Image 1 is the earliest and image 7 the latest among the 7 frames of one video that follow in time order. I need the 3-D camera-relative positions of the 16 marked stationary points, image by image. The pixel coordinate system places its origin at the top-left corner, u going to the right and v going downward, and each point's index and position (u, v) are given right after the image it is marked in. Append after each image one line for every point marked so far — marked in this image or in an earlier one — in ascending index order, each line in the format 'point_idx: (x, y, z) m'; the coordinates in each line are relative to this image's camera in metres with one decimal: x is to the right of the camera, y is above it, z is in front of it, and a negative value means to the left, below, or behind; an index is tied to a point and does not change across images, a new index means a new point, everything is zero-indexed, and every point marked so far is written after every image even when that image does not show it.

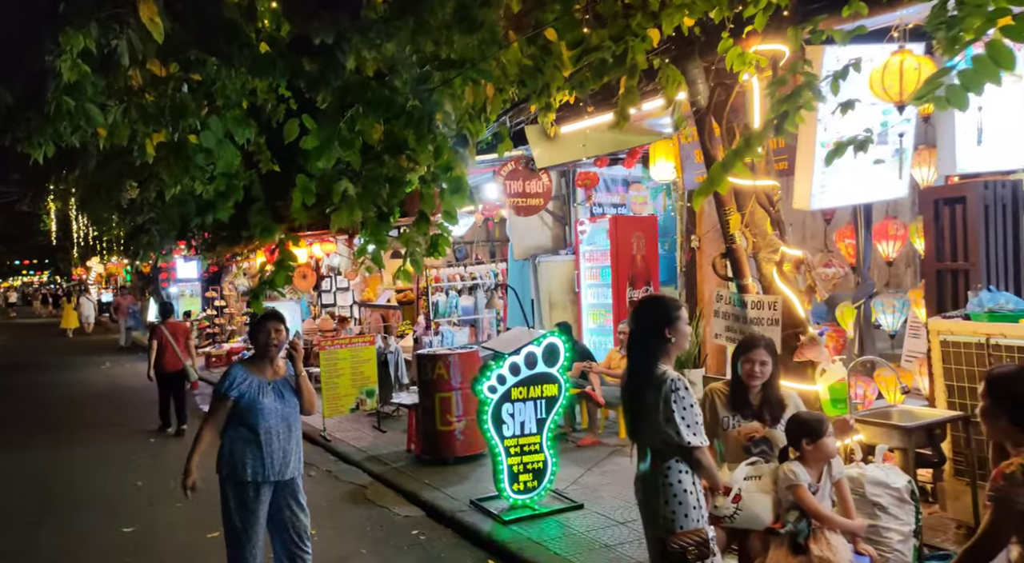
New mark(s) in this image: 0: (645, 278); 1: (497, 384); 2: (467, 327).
0: (+1.8, +0.1, +11.5) m
1: (-0.1, -0.8, +6.9) m
2: (-0.6, -0.7, +12.2) m
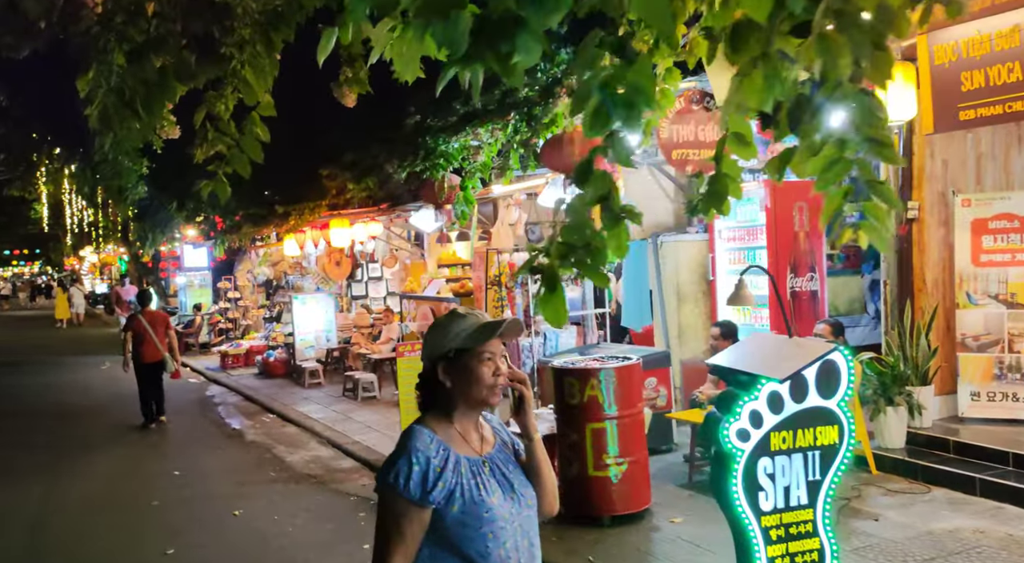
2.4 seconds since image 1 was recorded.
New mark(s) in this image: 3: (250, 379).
0: (+3.2, +0.2, +9.0) m
1: (+1.2, -0.7, +4.4) m
2: (+0.7, -0.5, +9.6) m
3: (-5.2, -2.0, +17.3) m
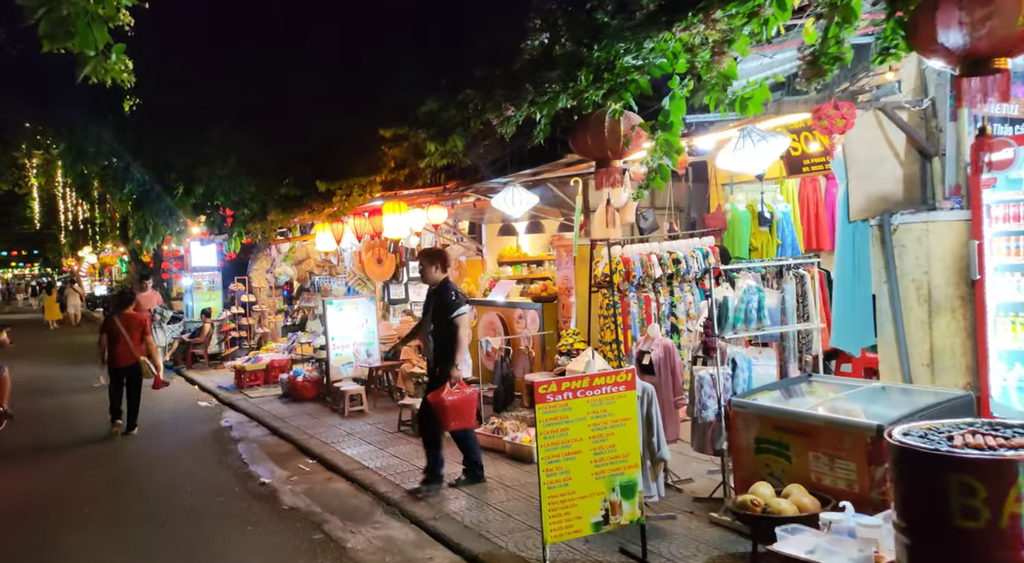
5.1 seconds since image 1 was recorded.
0: (+4.4, +0.2, +5.8) m
1: (+2.5, -0.8, +1.2) m
2: (+2.0, -0.5, +6.5) m
3: (-3.9, -2.0, +14.2) m
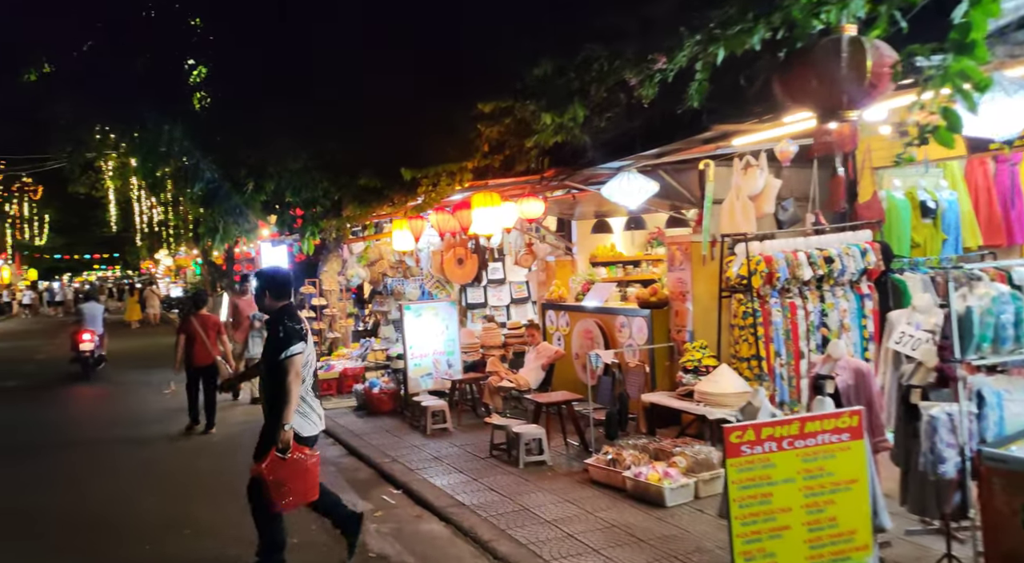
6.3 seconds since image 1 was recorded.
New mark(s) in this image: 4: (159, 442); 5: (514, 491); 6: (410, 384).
0: (+5.3, +0.2, +3.9) m
1: (+3.0, -0.8, -0.5) m
2: (+2.9, -0.5, +4.8) m
3: (-2.5, -2.1, +12.9) m
4: (-4.9, -2.3, +11.6) m
5: (0.0, -2.1, +8.4) m
6: (-1.5, -1.5, +12.6) m
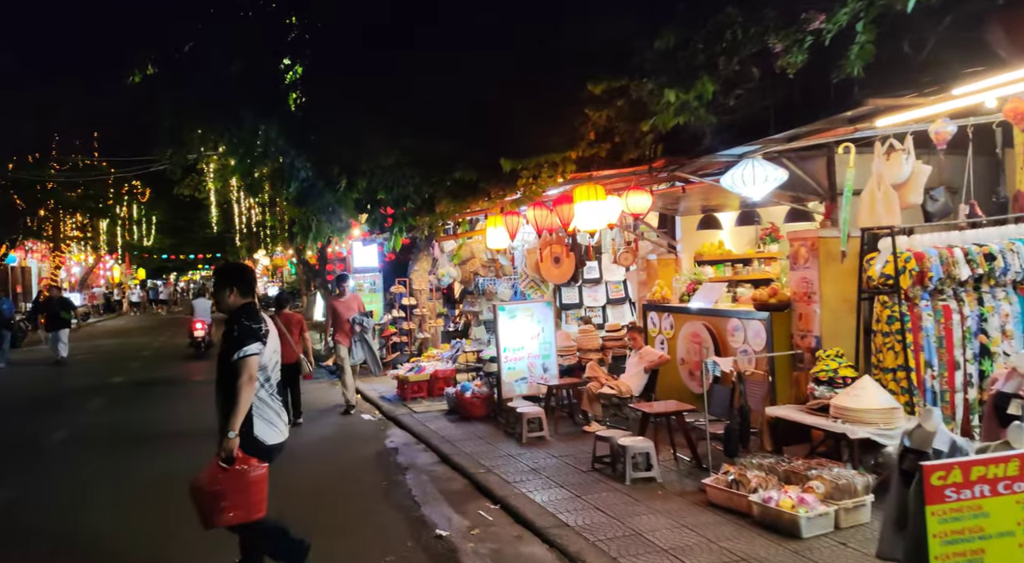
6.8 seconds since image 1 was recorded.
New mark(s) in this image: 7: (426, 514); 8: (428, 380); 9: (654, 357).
0: (+5.8, +0.2, +2.7) m
1: (+3.1, -0.8, -1.5) m
2: (+3.5, -0.6, +3.7) m
3: (-1.0, -2.1, +12.4) m
4: (-3.6, -2.3, +11.3) m
5: (+1.0, -2.1, +7.6) m
6: (-0.1, -1.5, +12.0) m
7: (-0.9, -2.2, +8.1) m
8: (-1.4, -1.6, +14.1) m
9: (+1.8, -1.0, +10.9) m
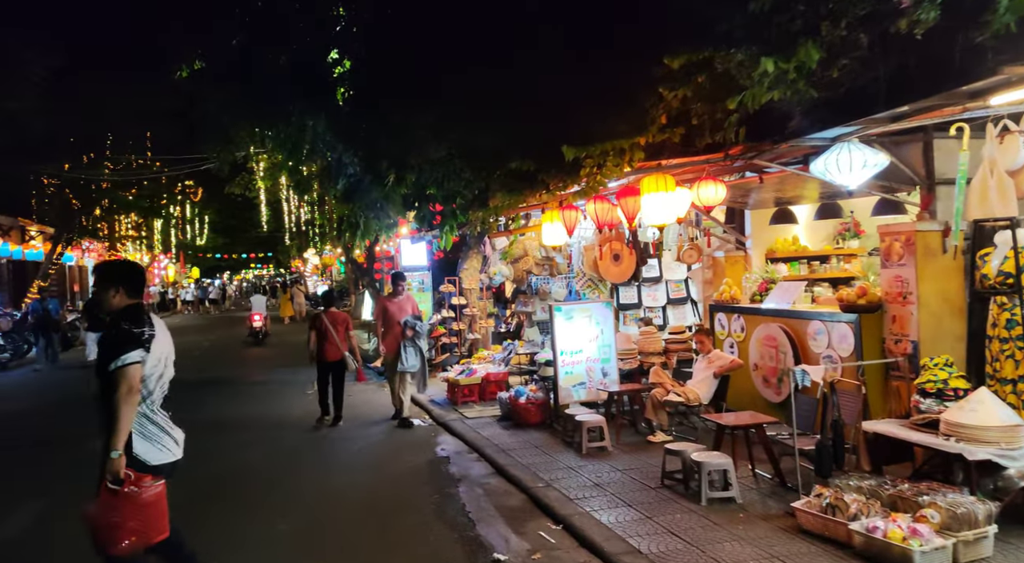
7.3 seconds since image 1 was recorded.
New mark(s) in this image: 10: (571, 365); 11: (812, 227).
0: (+6.0, +0.2, +1.6) m
1: (+3.1, -0.8, -2.4) m
2: (+3.8, -0.5, +2.8) m
3: (-0.2, -2.0, +11.7) m
4: (-2.8, -2.2, +10.7) m
5: (+1.5, -2.0, +6.8) m
6: (+0.7, -1.5, +11.3) m
7: (-0.3, -2.2, +7.4) m
8: (-0.5, -1.6, +13.4) m
9: (+2.5, -1.0, +10.1) m
10: (+0.8, -1.1, +11.4) m
11: (+4.6, +0.8, +13.1) m
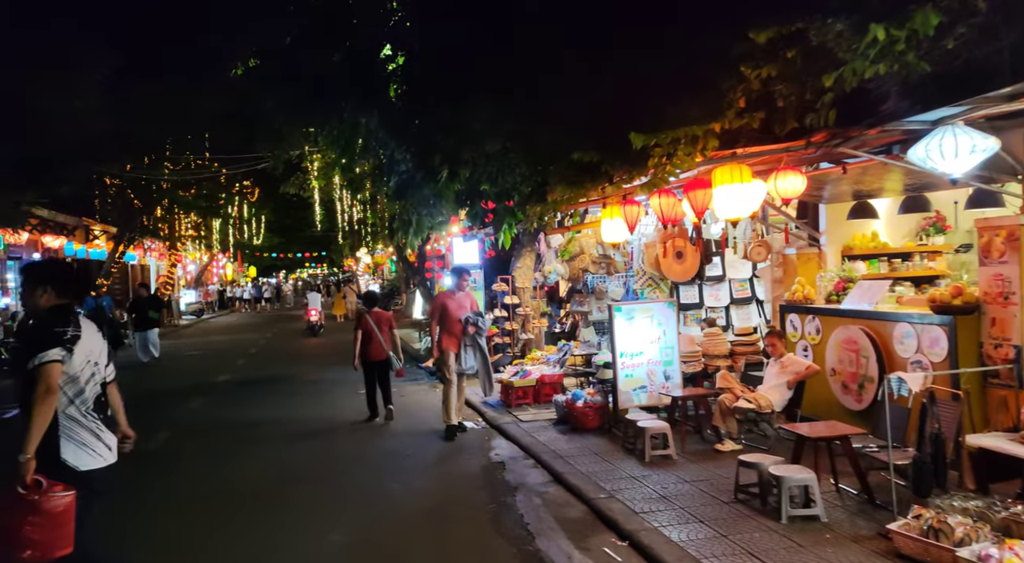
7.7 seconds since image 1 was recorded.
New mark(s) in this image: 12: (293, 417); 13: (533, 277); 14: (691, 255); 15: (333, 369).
0: (+6.2, +0.2, +0.8) m
1: (+3.1, -0.8, -3.1) m
2: (+4.0, -0.5, +2.1) m
3: (+0.5, -2.0, +11.2) m
4: (-2.1, -2.2, +10.4) m
5: (+2.0, -2.0, +6.2) m
6: (+1.4, -1.5, +10.7) m
7: (+0.2, -2.2, +6.9) m
8: (+0.4, -1.6, +12.9) m
9: (+3.2, -0.9, +9.4) m
10: (+1.5, -1.1, +10.8) m
11: (+5.5, +0.9, +12.3) m
12: (-3.3, -2.1, +12.9) m
13: (+0.4, +0.1, +15.8) m
14: (+2.3, +0.3, +10.7) m
15: (-4.1, -2.0, +19.3) m
